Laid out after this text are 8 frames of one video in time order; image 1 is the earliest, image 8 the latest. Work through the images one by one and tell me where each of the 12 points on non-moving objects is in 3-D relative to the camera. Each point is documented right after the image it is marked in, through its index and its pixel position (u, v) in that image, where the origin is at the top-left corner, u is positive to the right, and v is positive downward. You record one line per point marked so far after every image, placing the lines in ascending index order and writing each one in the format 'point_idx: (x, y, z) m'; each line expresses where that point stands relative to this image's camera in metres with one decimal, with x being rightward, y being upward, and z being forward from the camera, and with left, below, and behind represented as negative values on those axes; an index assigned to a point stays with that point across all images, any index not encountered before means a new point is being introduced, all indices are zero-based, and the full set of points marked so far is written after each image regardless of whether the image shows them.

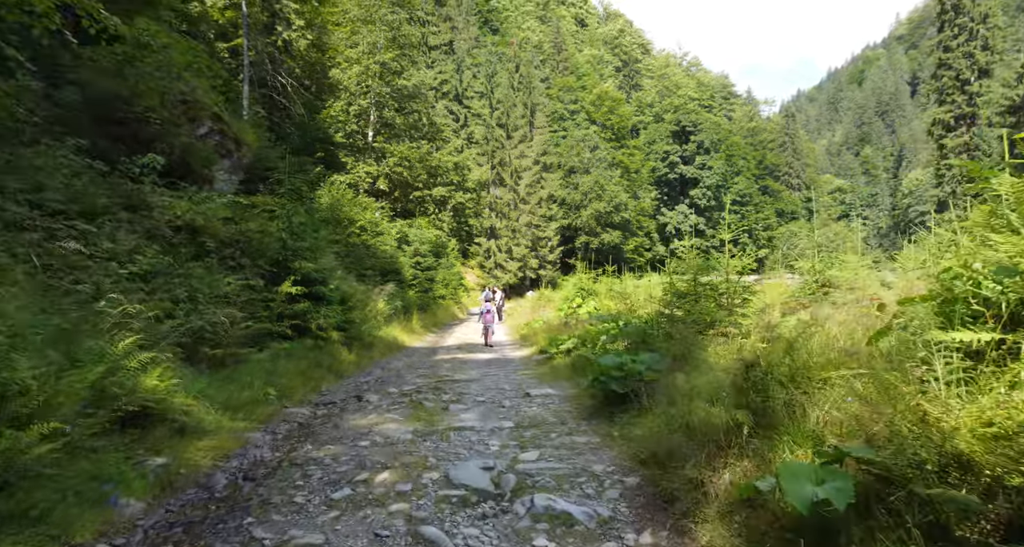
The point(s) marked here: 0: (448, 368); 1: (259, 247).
0: (-1.2, -1.7, +10.6) m
1: (-4.7, +0.5, +10.9) m
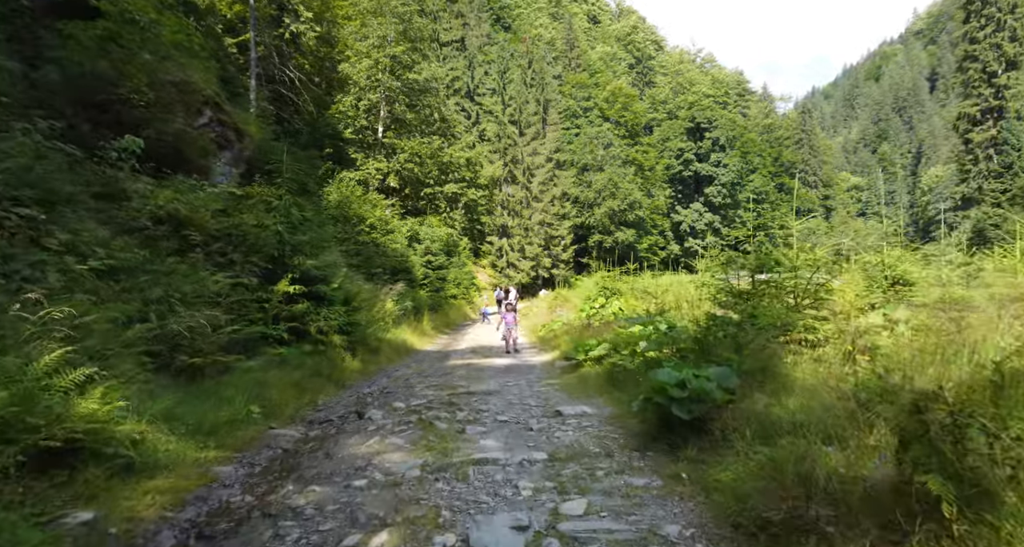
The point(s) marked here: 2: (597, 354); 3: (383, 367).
0: (-0.8, -1.7, +9.4) m
1: (-4.3, +0.5, +9.8) m
2: (+1.2, -1.1, +8.2) m
3: (-2.5, -1.8, +11.9) m
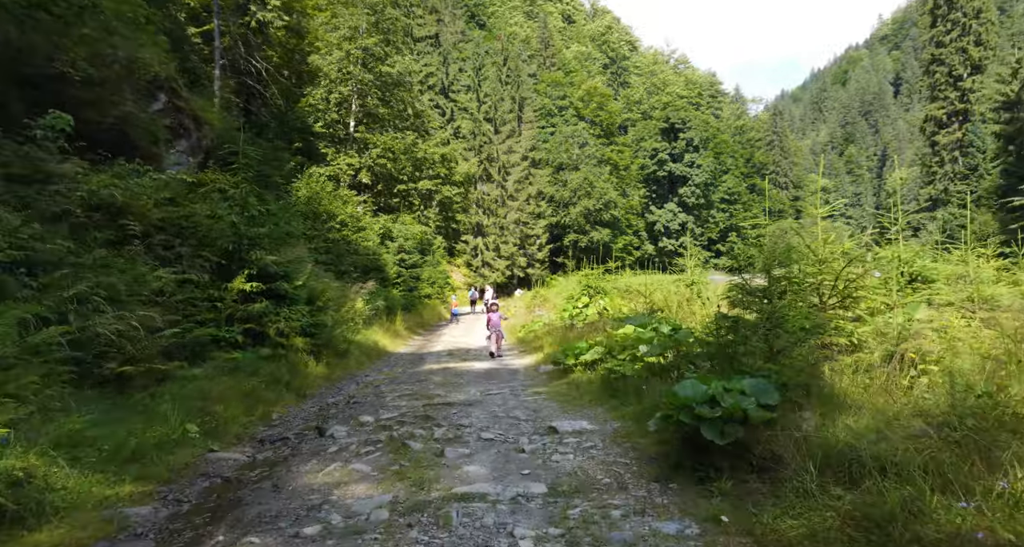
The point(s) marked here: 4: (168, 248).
0: (-1.1, -1.6, +8.6) m
1: (-4.6, +0.6, +8.8) m
2: (+1.0, -1.1, +7.4) m
3: (-2.9, -1.8, +10.9) m
4: (-4.7, +0.4, +8.1) m
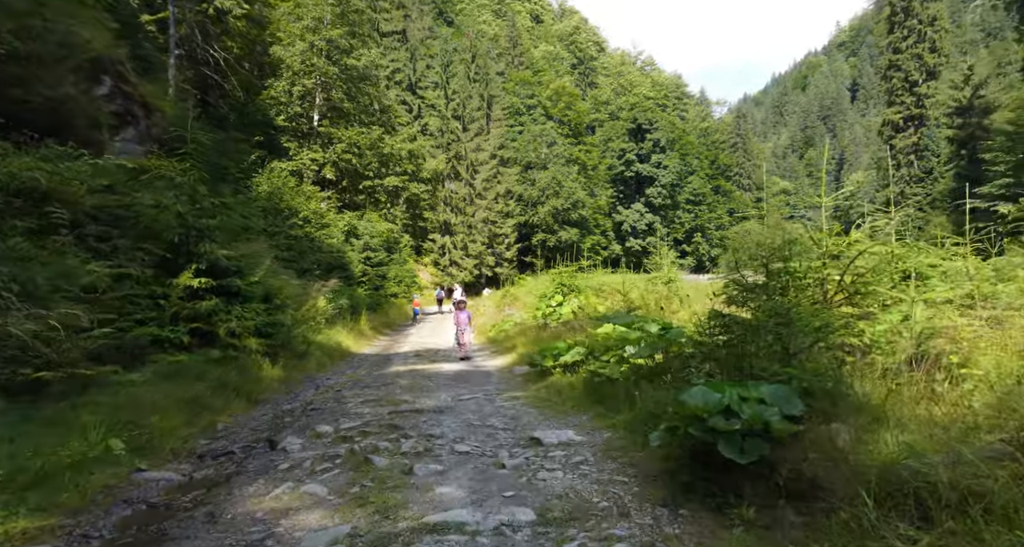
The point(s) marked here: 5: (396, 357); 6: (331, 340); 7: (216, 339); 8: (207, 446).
0: (-1.5, -1.5, +7.9) m
1: (-5.0, +0.7, +7.9) m
2: (+0.7, -1.0, +6.9) m
3: (-3.4, -1.7, +10.2) m
4: (-5.1, +0.4, +7.3) m
5: (-2.5, -1.8, +12.9) m
6: (-4.2, -1.6, +13.7) m
7: (-4.3, -0.9, +8.6) m
8: (-2.7, -1.5, +5.2) m
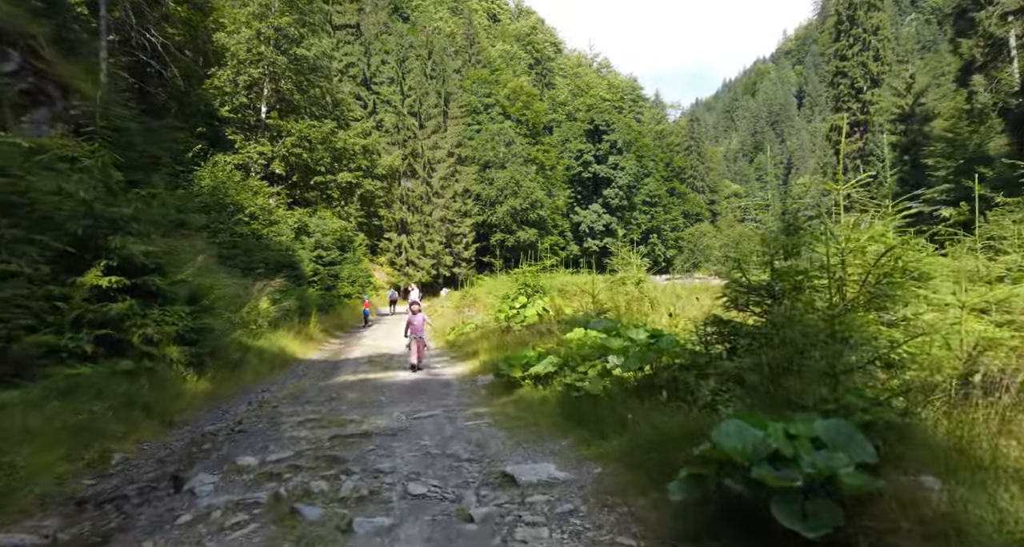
0: (-1.9, -1.5, +6.9) m
1: (-5.4, +0.7, +6.7) m
2: (+0.3, -1.0, +6.1) m
3: (-4.0, -1.7, +9.0) m
4: (-5.5, +0.4, +6.0) m
5: (-3.3, -1.8, +11.8) m
6: (-5.1, -1.5, +12.5) m
7: (-4.8, -0.9, +7.4) m
8: (-3.0, -1.5, +4.1) m
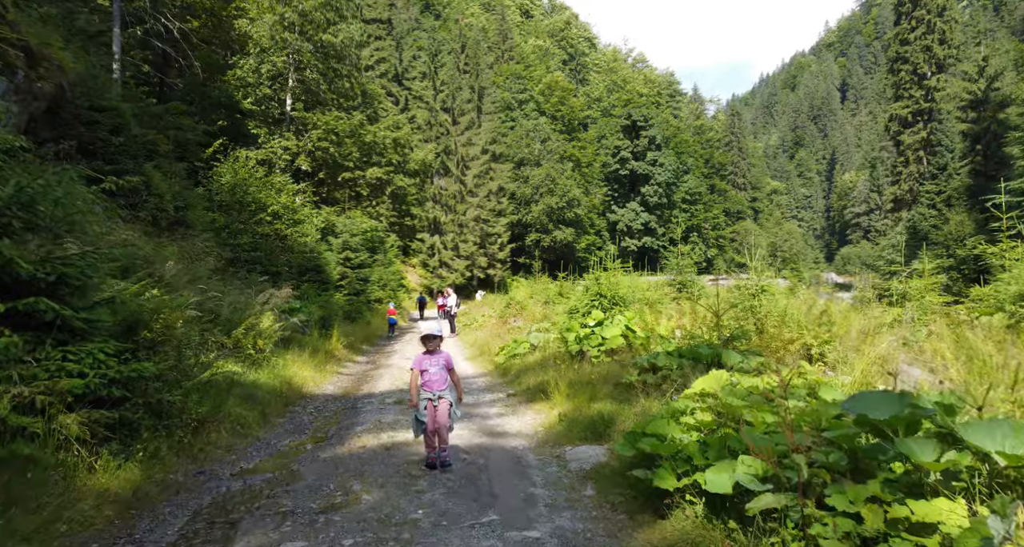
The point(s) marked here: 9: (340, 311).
0: (-1.0, -1.7, +4.0) m
1: (-4.5, +0.5, +3.9) m
2: (+1.2, -1.1, +3.0) m
3: (-3.0, -1.8, +6.2) m
4: (-4.6, +0.3, +3.2) m
5: (-2.2, -2.0, +8.9) m
6: (-3.9, -1.7, +9.6) m
7: (-3.9, -1.1, +4.6) m
8: (-2.2, -1.7, +1.2) m
9: (-5.9, -1.2, +19.6) m
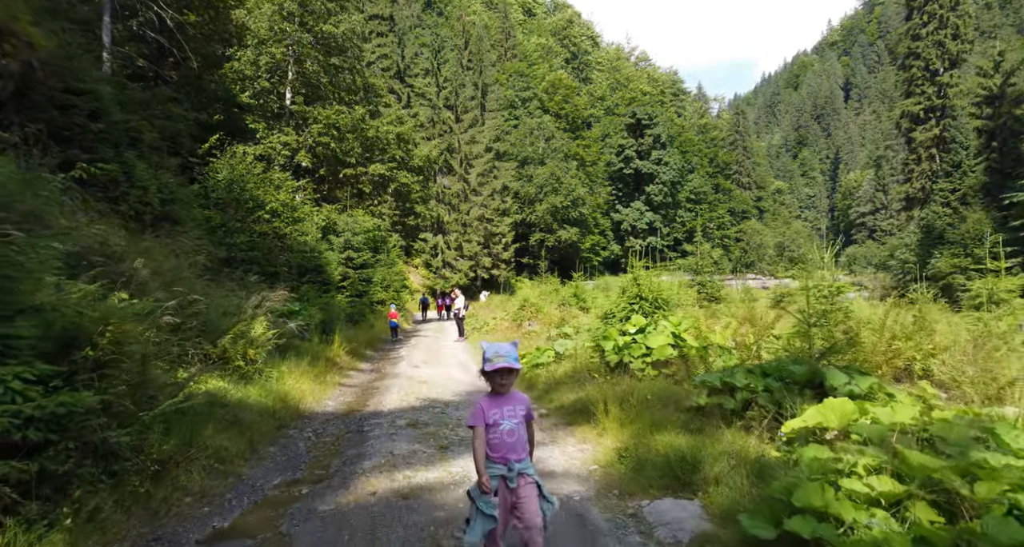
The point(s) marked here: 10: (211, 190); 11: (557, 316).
0: (-0.6, -1.6, +2.6) m
1: (-4.1, +0.6, +2.6) m
2: (+1.6, -1.1, +1.7) m
3: (-2.6, -1.8, +4.8) m
4: (-4.2, +0.3, +1.9) m
5: (-1.8, -1.9, +7.6) m
6: (-3.5, -1.7, +8.3) m
7: (-3.5, -1.1, +3.2) m
8: (-1.8, -1.6, -0.1) m
9: (-5.5, -1.2, +18.3) m
10: (-7.3, +2.0, +14.2) m
11: (+1.1, -1.0, +15.5) m
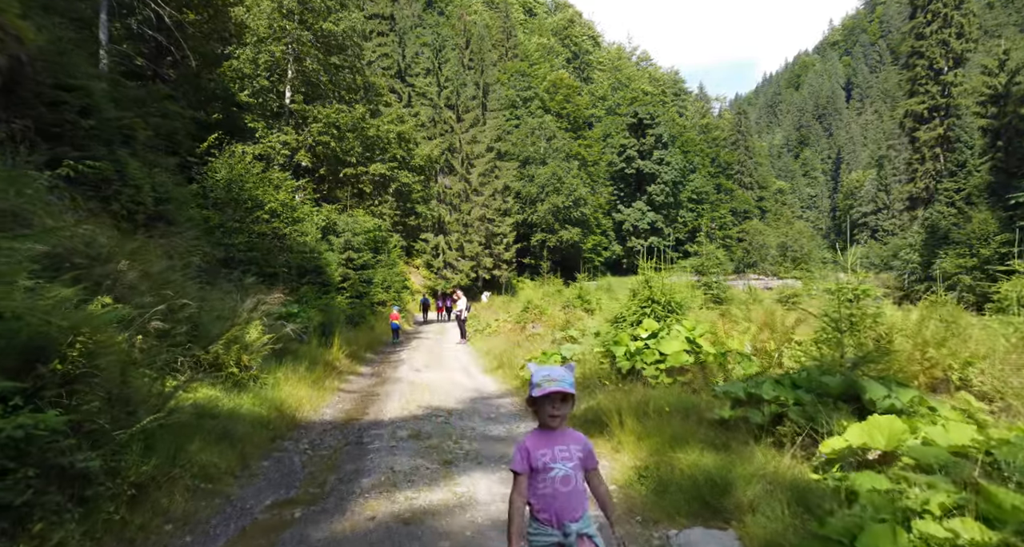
0: (-0.5, -1.7, +2.2) m
1: (-4.0, +0.5, +2.2) m
2: (+1.6, -1.1, +1.3) m
3: (-2.5, -1.8, +4.4) m
4: (-4.1, +0.3, +1.5) m
5: (-1.7, -2.0, +7.2) m
6: (-3.4, -1.7, +7.9) m
7: (-3.4, -1.1, +2.8) m
8: (-1.7, -1.7, -0.5) m
9: (-5.4, -1.3, +17.9) m
10: (-7.2, +2.0, +13.8) m
11: (+1.2, -1.0, +15.1) m
